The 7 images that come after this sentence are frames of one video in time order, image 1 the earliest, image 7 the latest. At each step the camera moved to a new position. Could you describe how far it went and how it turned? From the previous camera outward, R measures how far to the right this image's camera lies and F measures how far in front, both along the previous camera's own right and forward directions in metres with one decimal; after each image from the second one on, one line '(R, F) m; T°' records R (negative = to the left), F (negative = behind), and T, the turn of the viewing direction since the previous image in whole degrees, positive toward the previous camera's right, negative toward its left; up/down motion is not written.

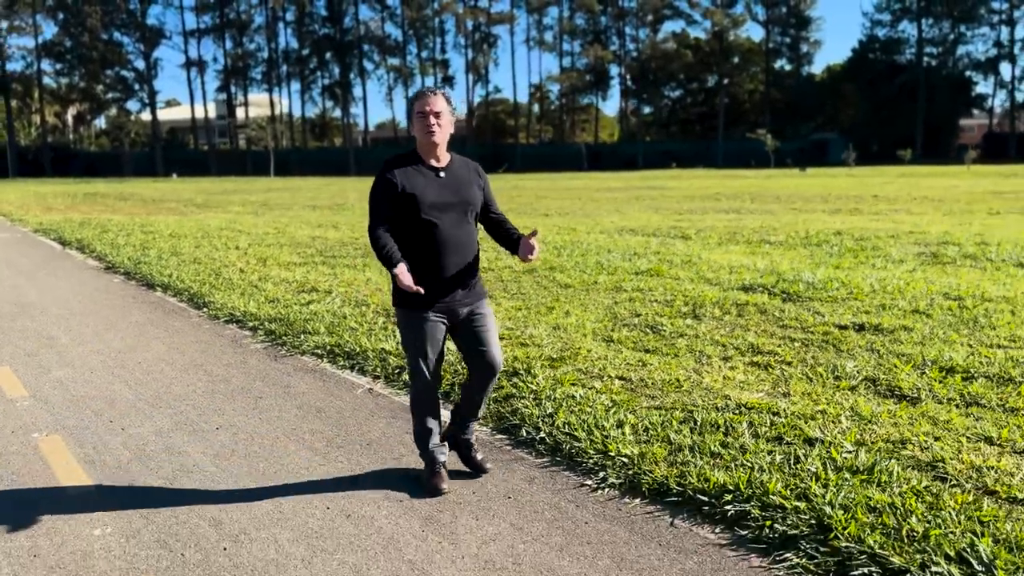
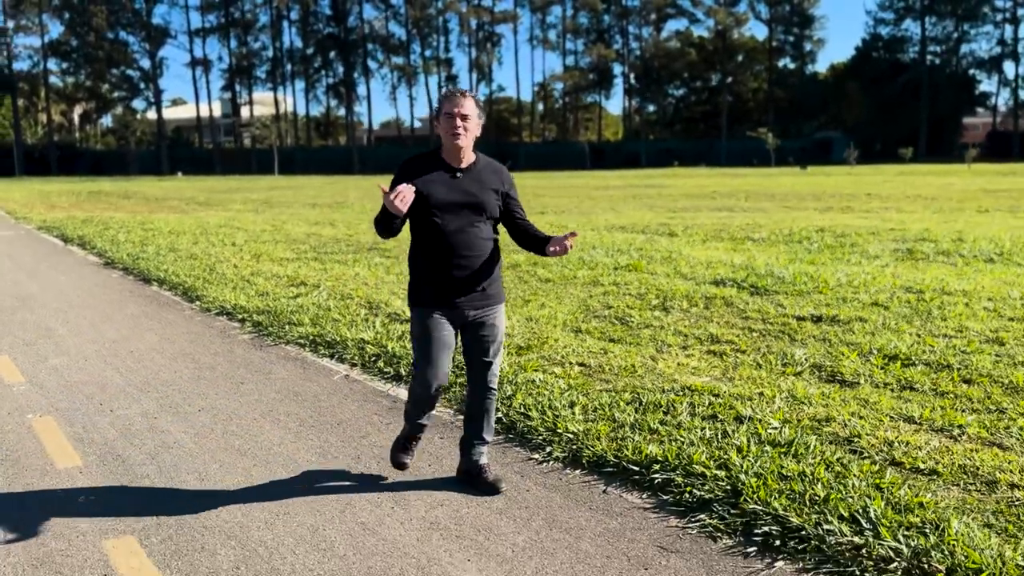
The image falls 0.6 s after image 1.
(+0.2, -0.3) m; 0°
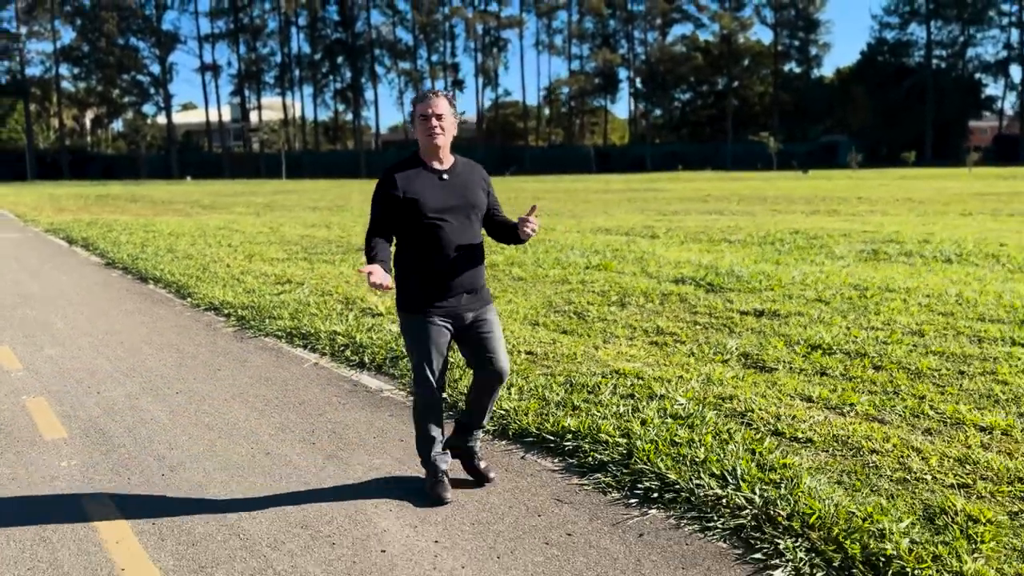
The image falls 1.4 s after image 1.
(+0.4, -0.5) m; -1°
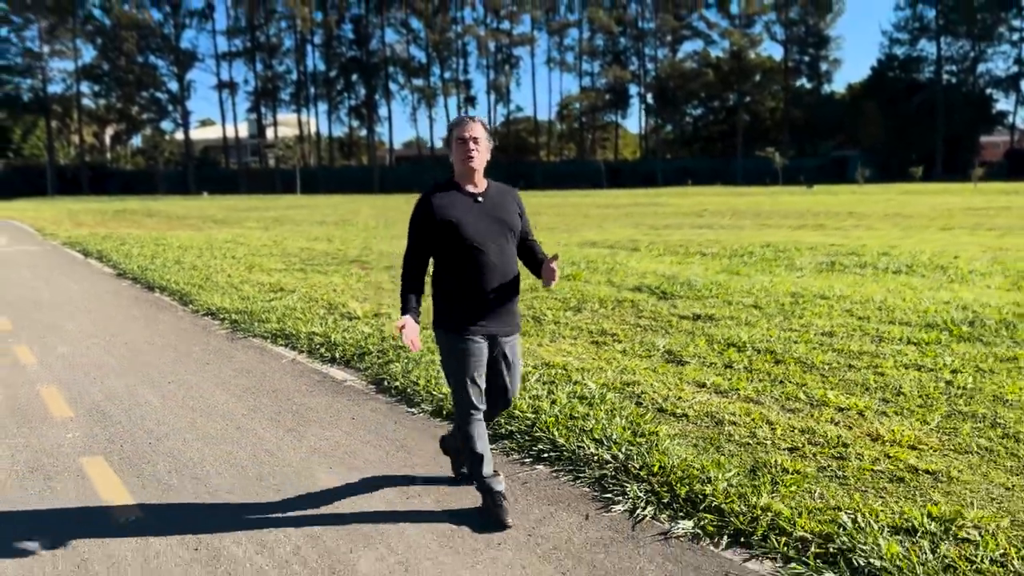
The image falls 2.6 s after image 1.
(+0.5, -0.8) m; -1°
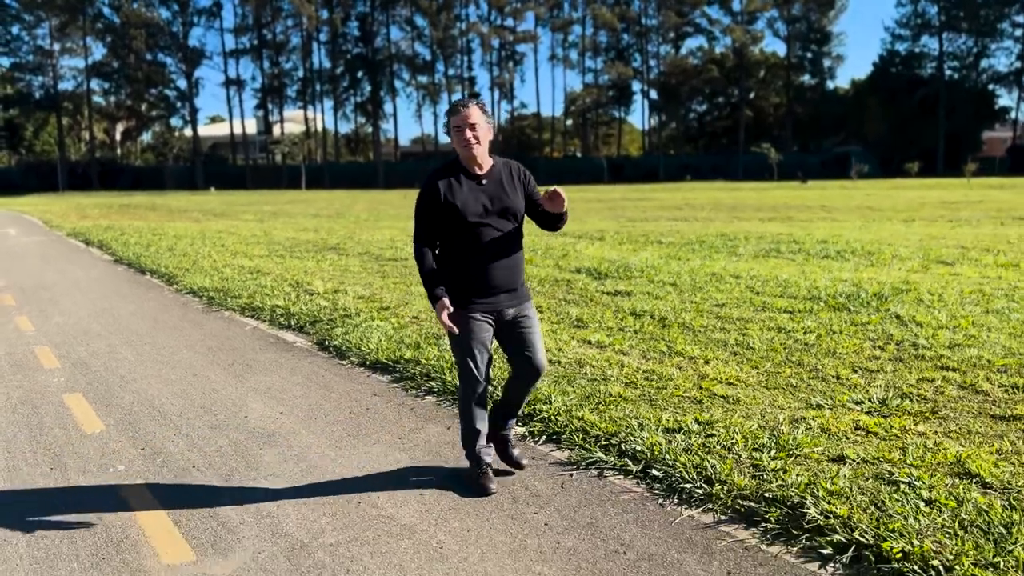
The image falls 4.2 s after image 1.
(+0.7, -1.1) m; -1°
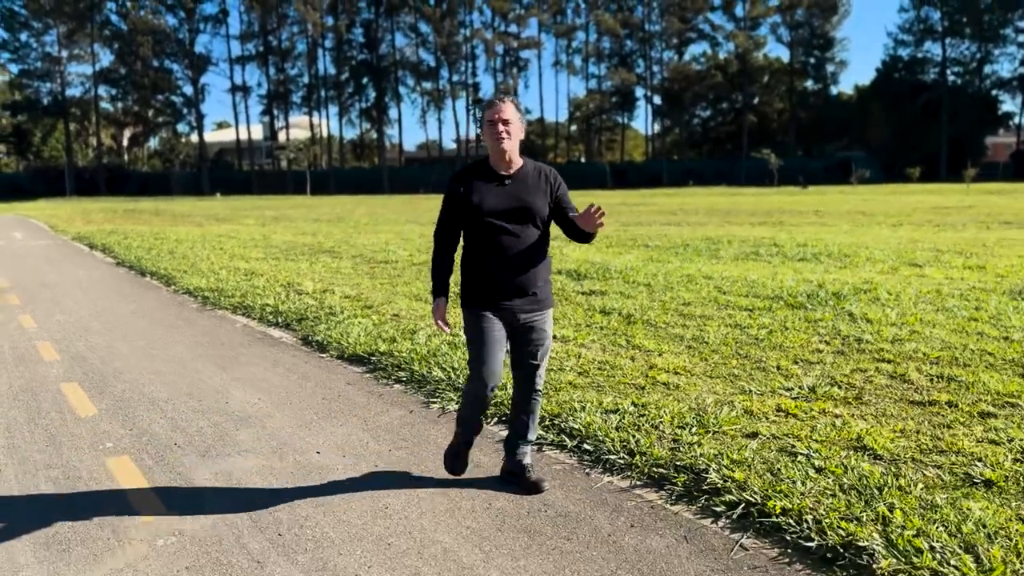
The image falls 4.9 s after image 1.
(+0.3, -0.4) m; 0°
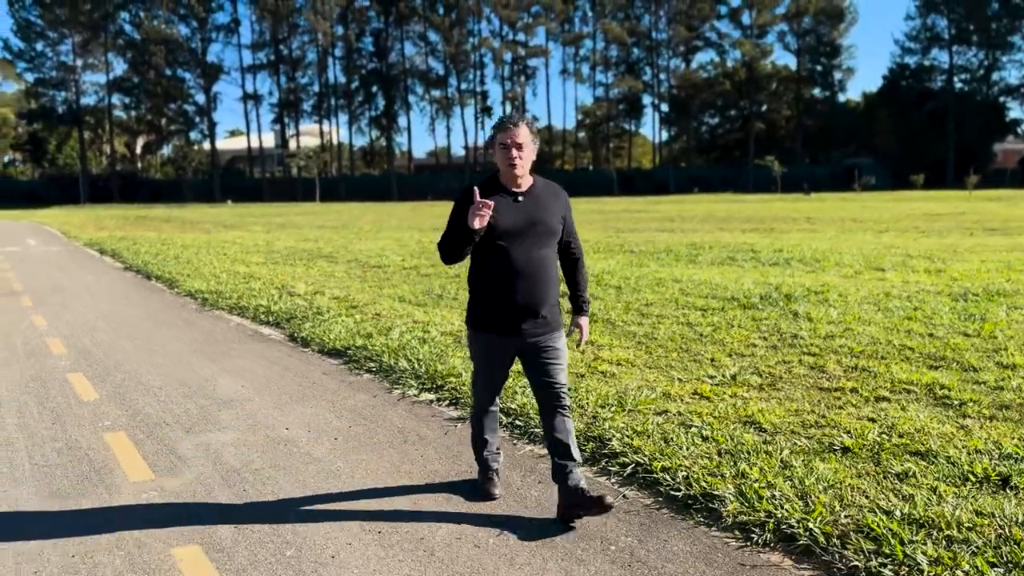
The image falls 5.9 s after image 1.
(+0.4, -0.7) m; -1°
